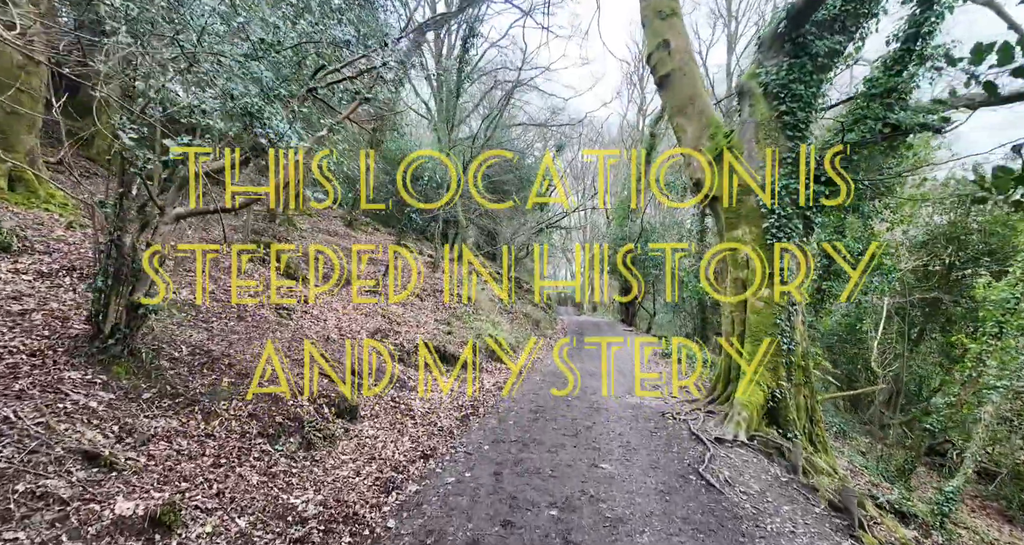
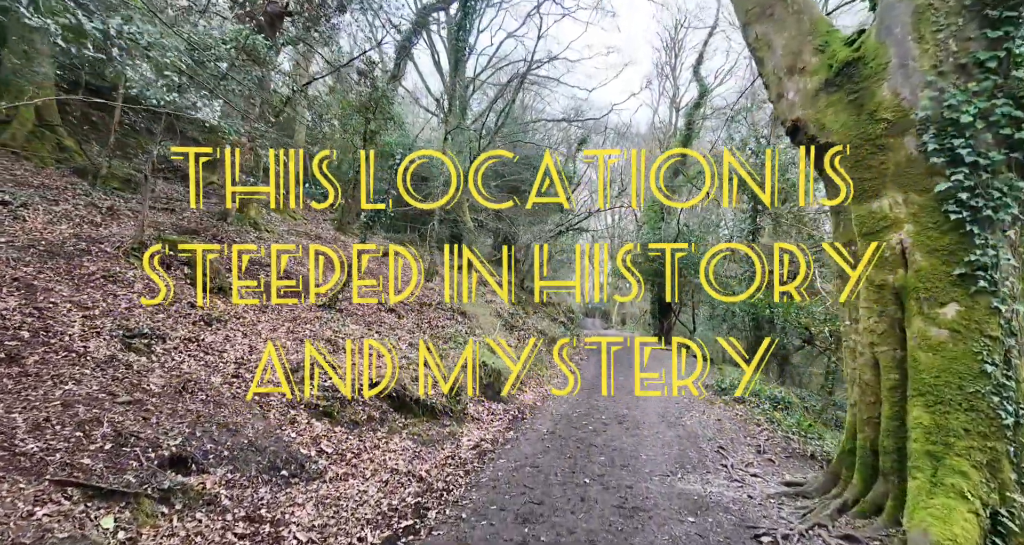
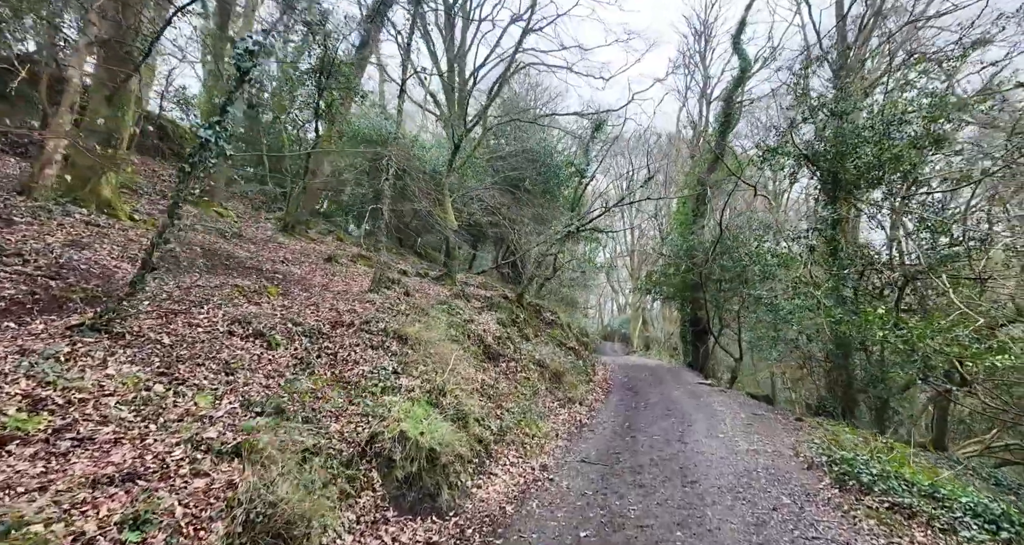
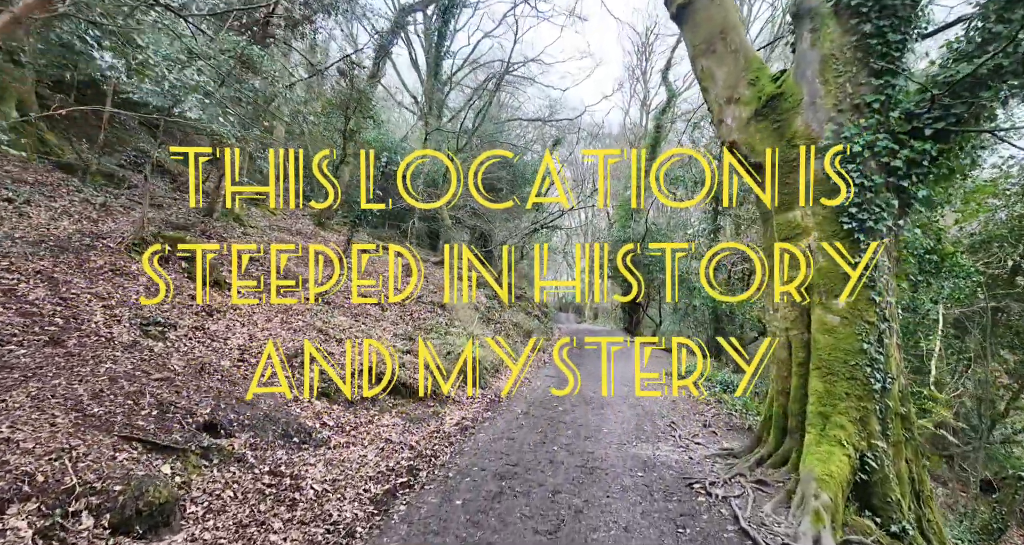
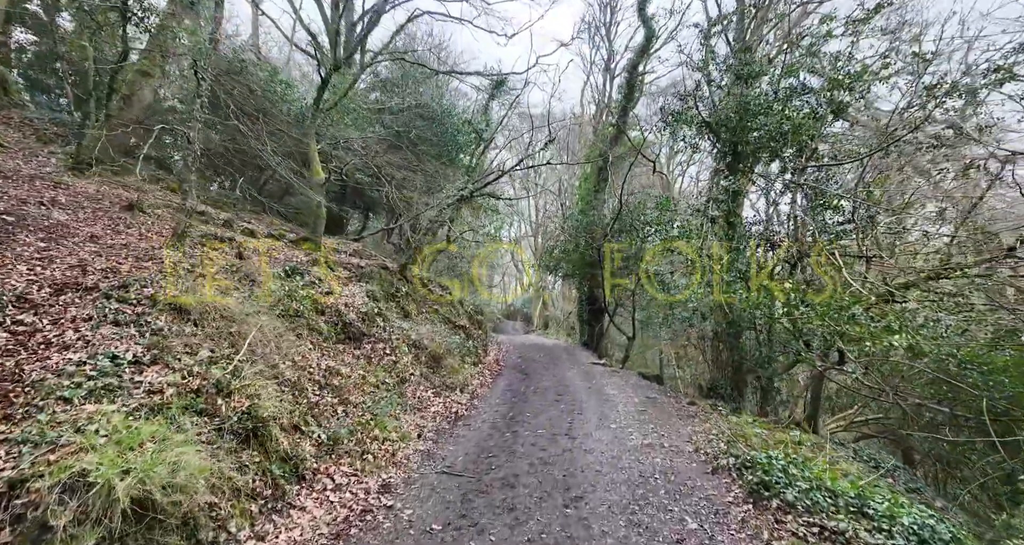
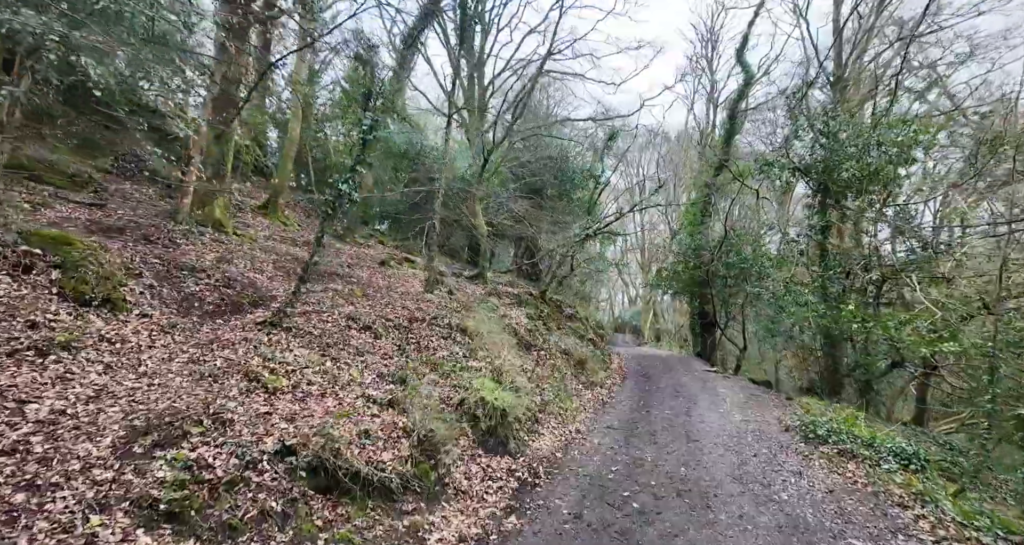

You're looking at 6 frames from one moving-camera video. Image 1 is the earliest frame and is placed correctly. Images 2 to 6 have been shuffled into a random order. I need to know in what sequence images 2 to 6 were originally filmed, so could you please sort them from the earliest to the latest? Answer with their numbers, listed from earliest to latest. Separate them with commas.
4, 2, 6, 3, 5
